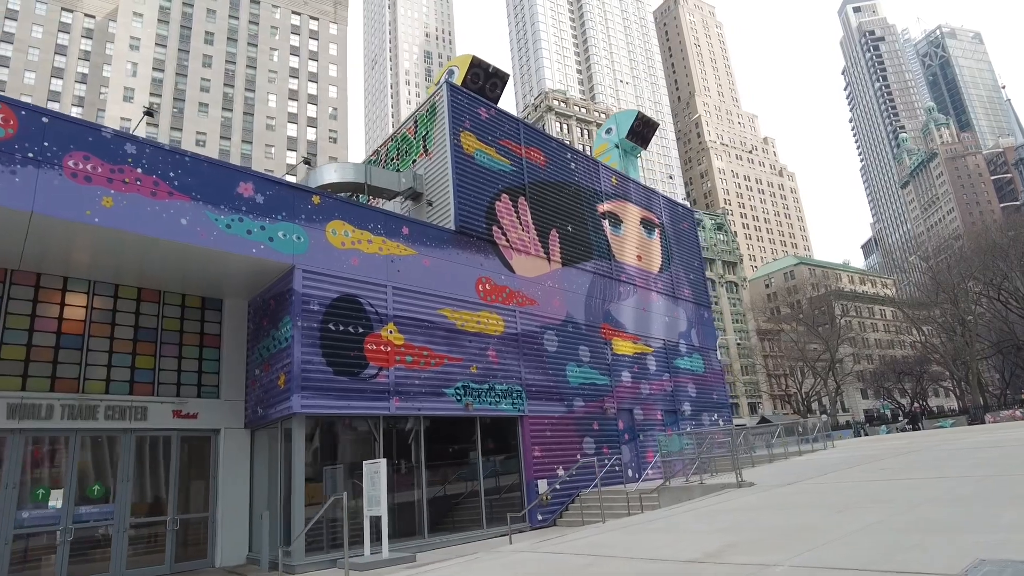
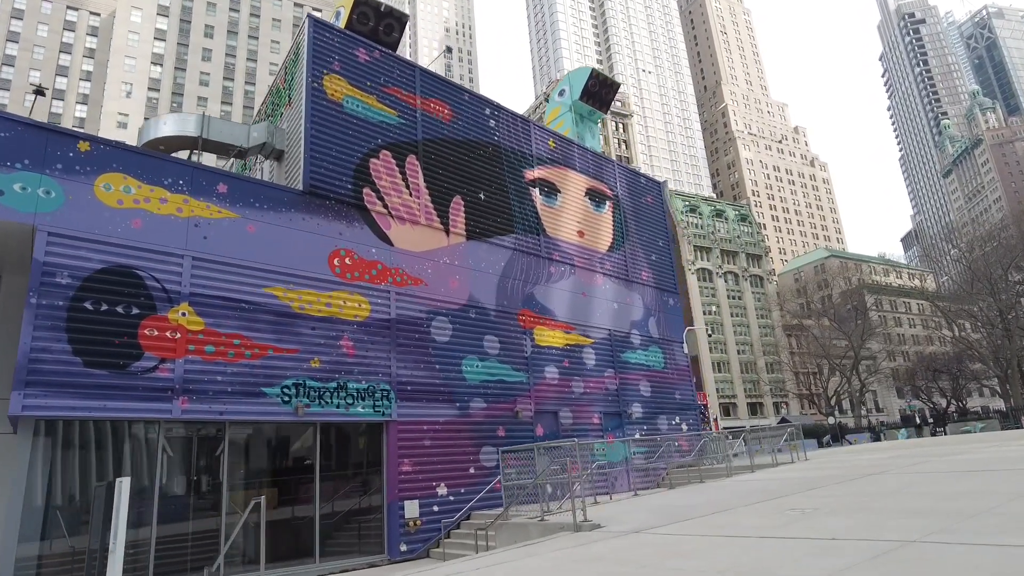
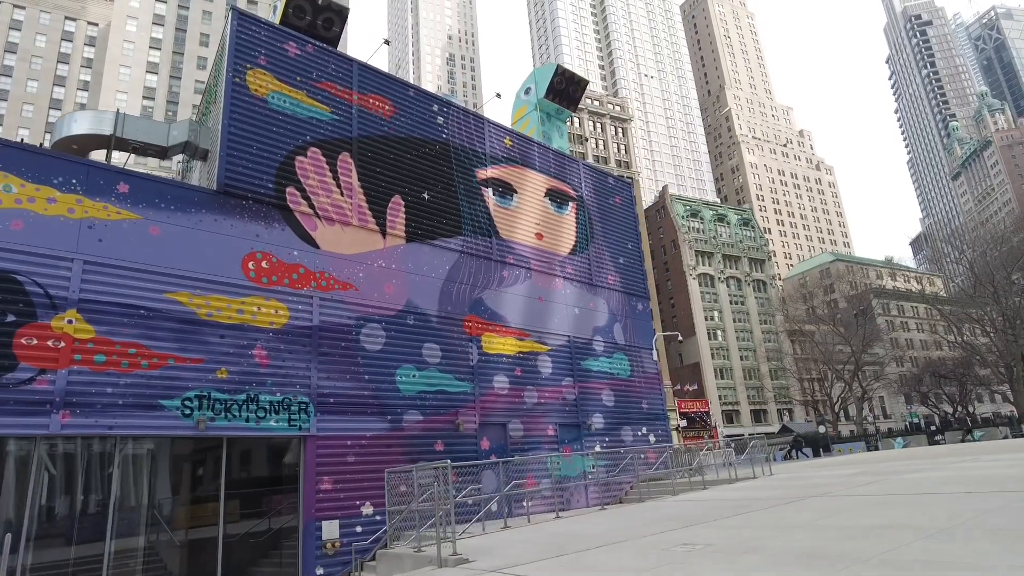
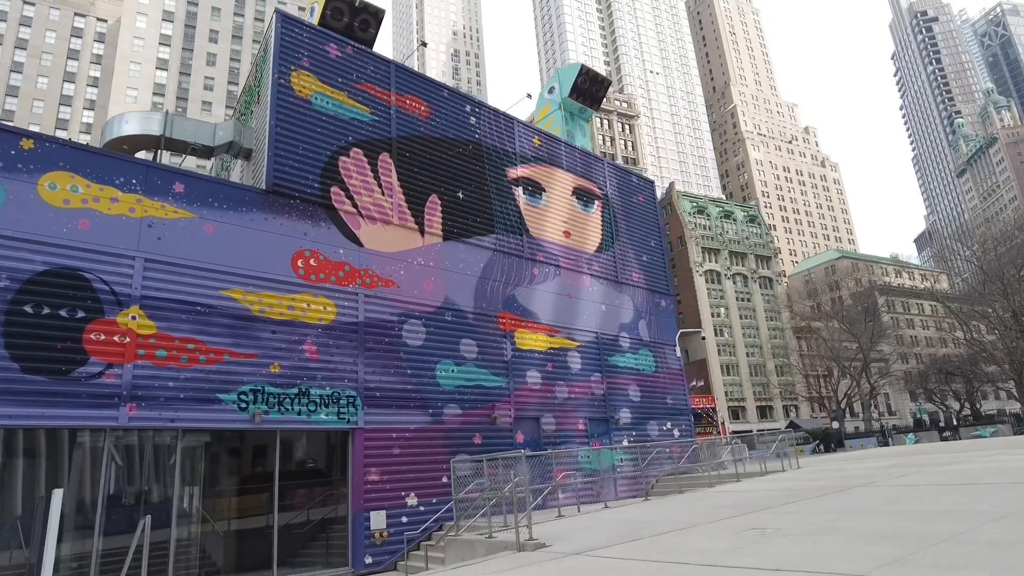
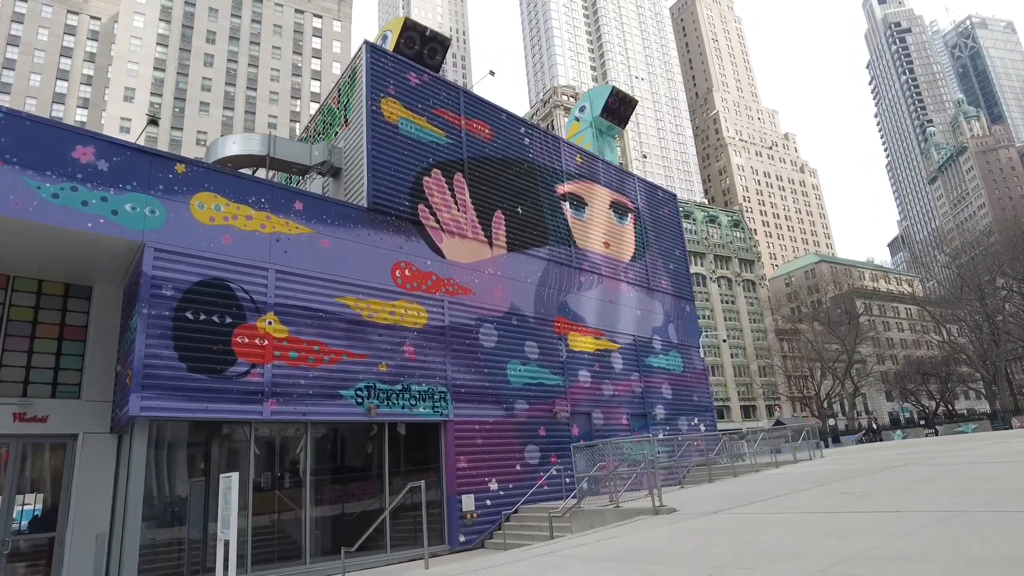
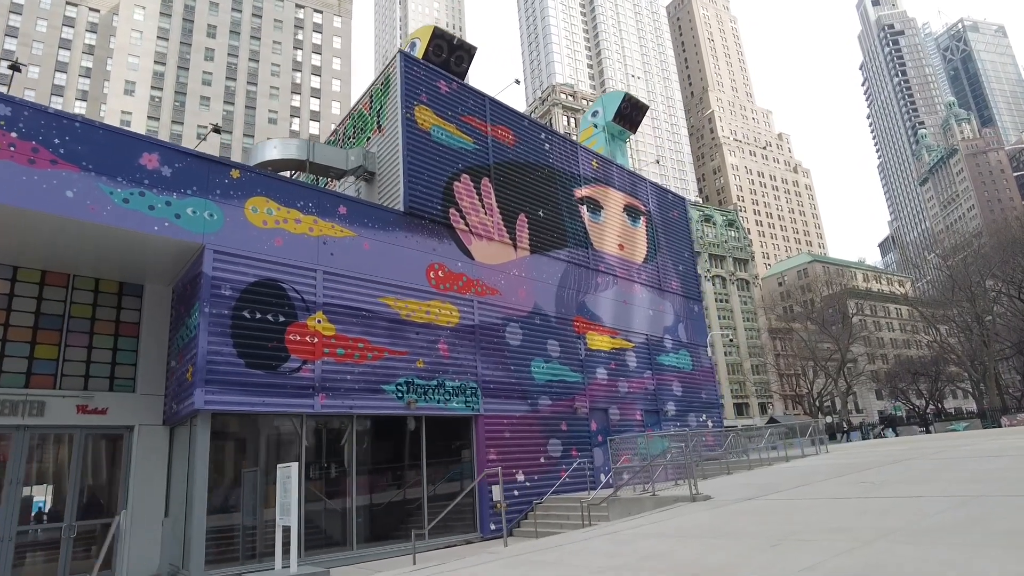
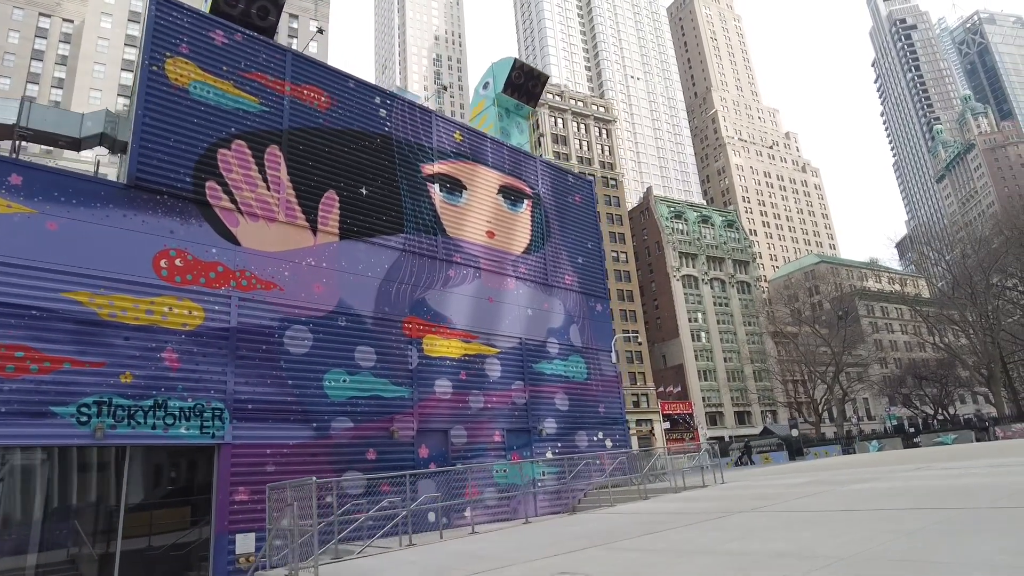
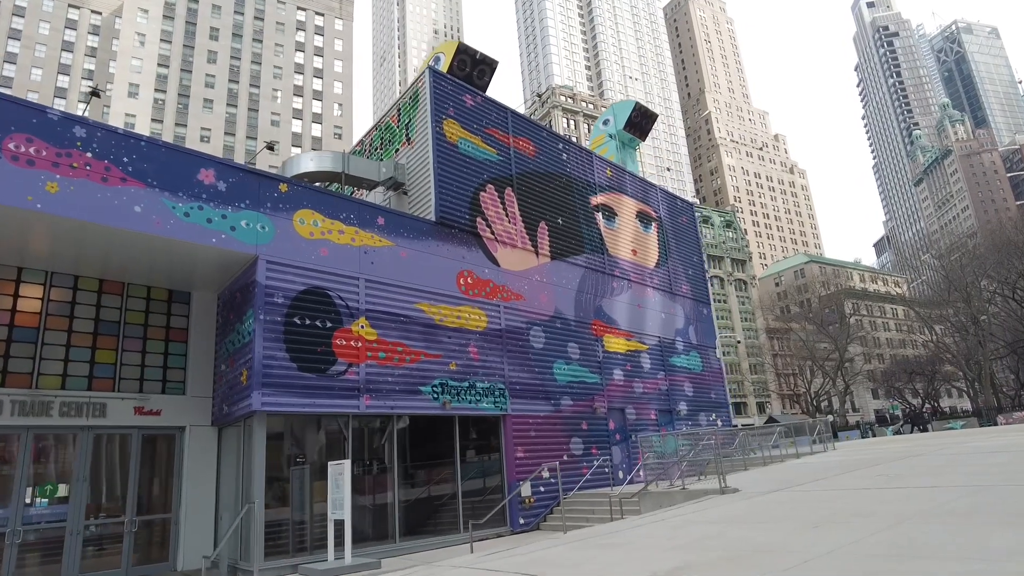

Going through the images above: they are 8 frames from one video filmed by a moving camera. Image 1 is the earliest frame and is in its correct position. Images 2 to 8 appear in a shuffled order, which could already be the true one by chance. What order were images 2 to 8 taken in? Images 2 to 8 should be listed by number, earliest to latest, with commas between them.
8, 6, 5, 2, 4, 3, 7
